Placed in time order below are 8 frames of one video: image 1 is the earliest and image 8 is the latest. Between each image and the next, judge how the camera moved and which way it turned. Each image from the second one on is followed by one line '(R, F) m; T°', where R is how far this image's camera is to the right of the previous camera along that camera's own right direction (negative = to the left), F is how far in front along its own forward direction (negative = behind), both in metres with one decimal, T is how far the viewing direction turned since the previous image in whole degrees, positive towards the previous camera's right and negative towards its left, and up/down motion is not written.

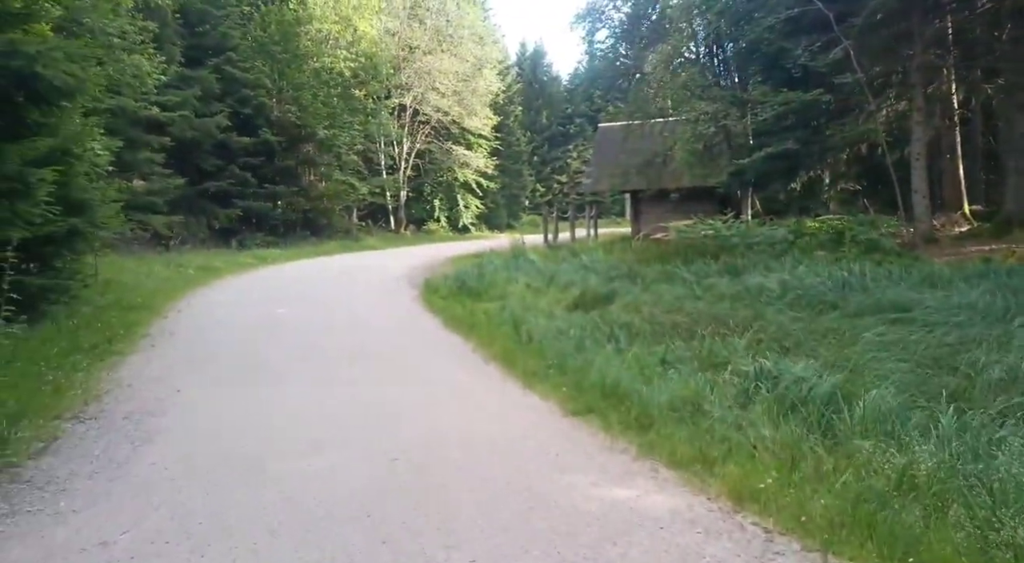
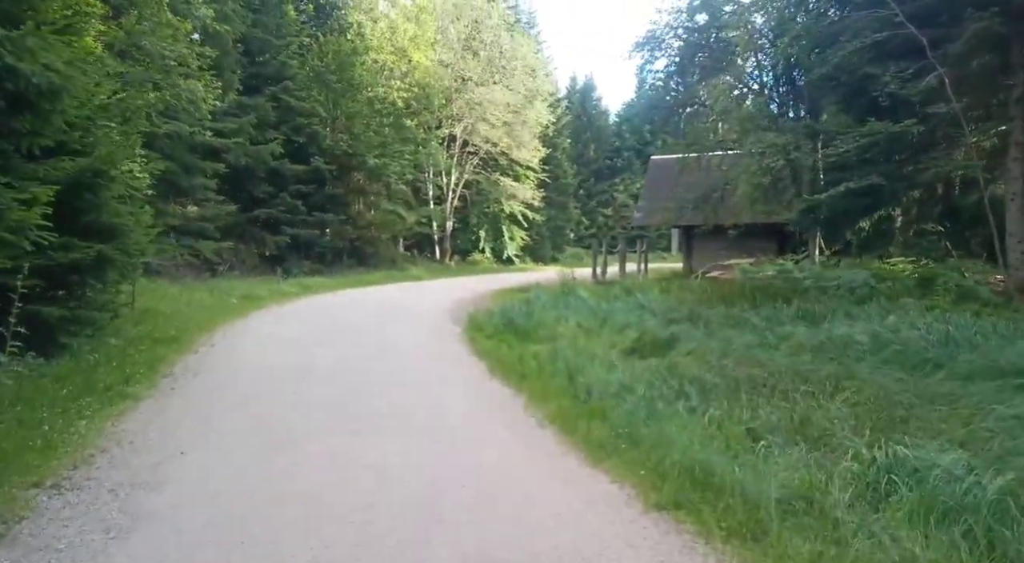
(-0.2, +1.1) m; -3°
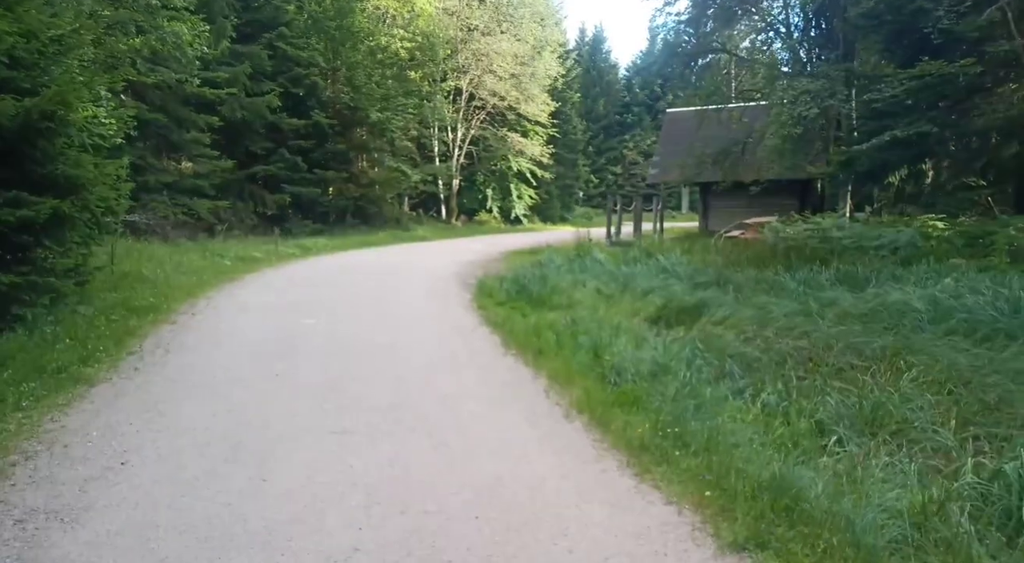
(-0.1, +1.2) m; 0°
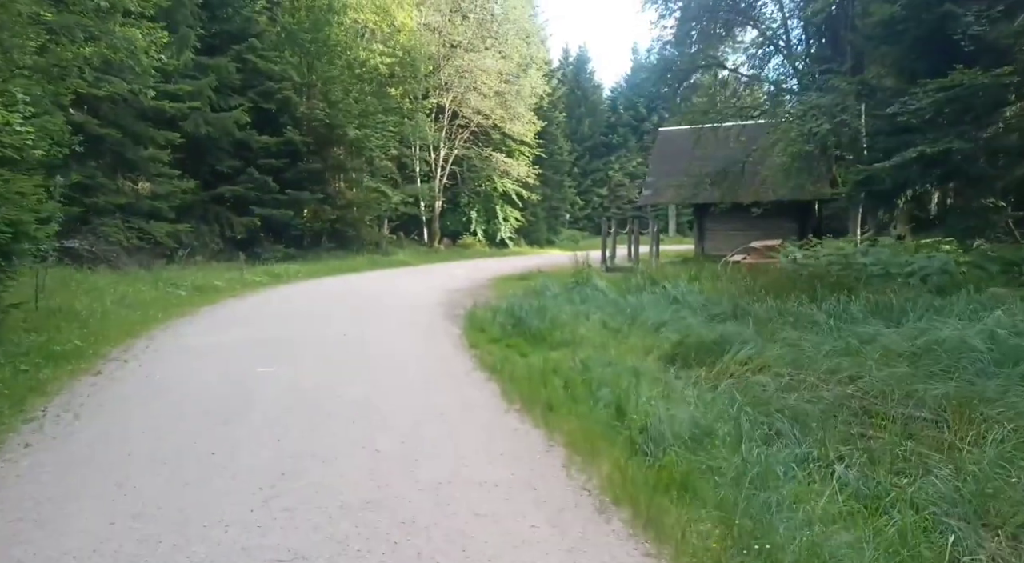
(-0.2, +1.5) m; +1°
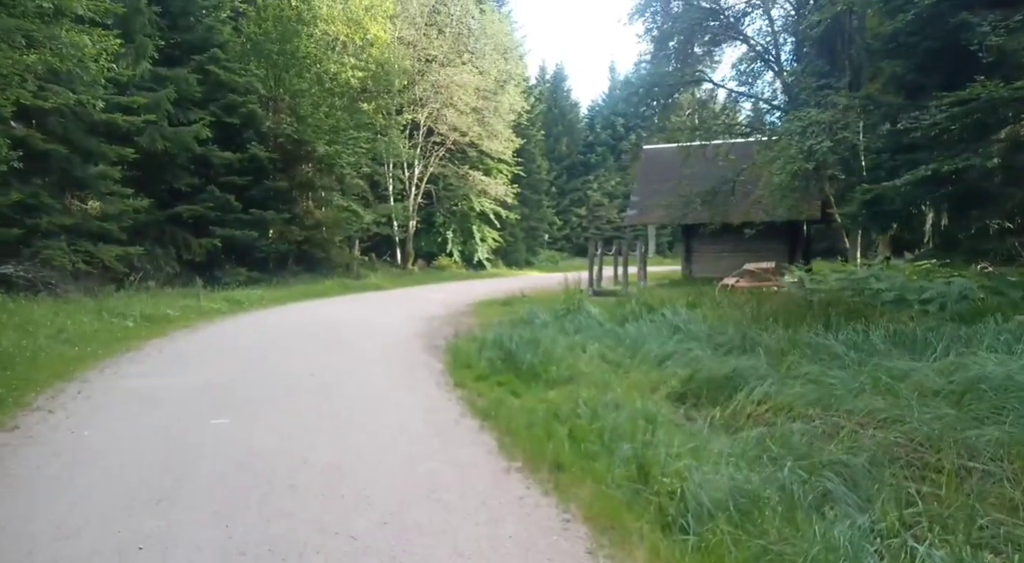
(-0.2, +1.1) m; +2°
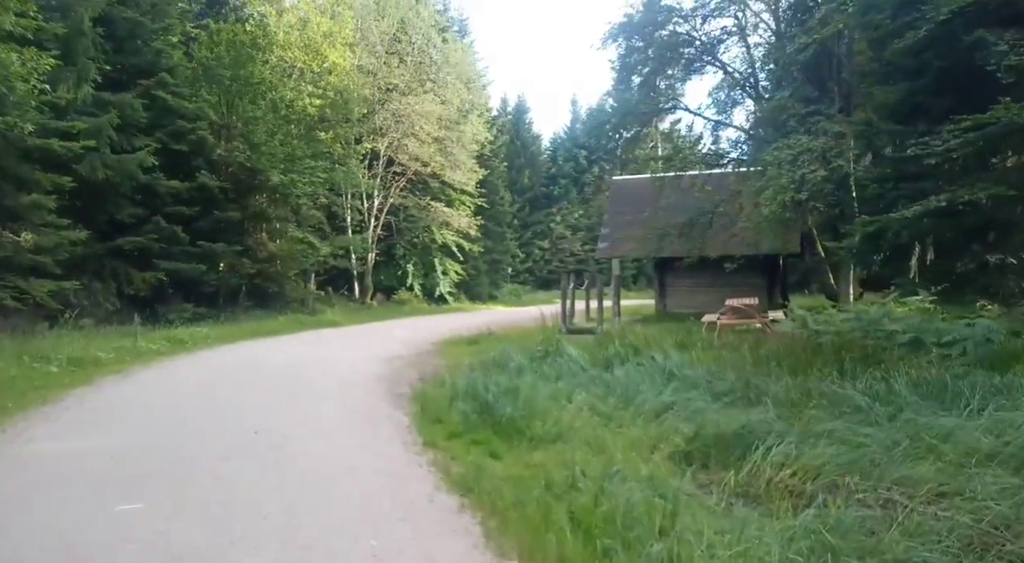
(-0.2, +1.4) m; +3°
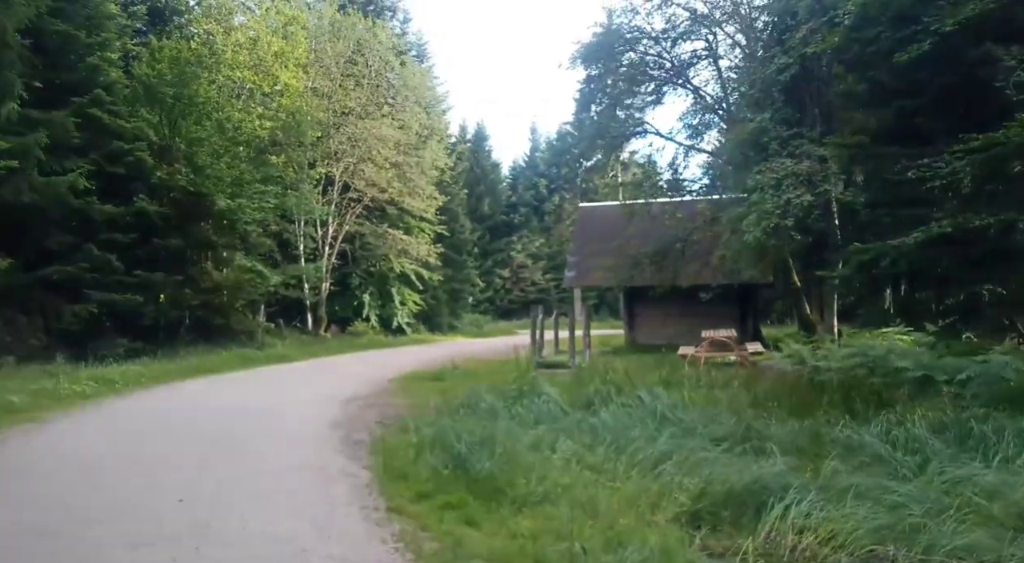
(-0.2, +1.1) m; +3°
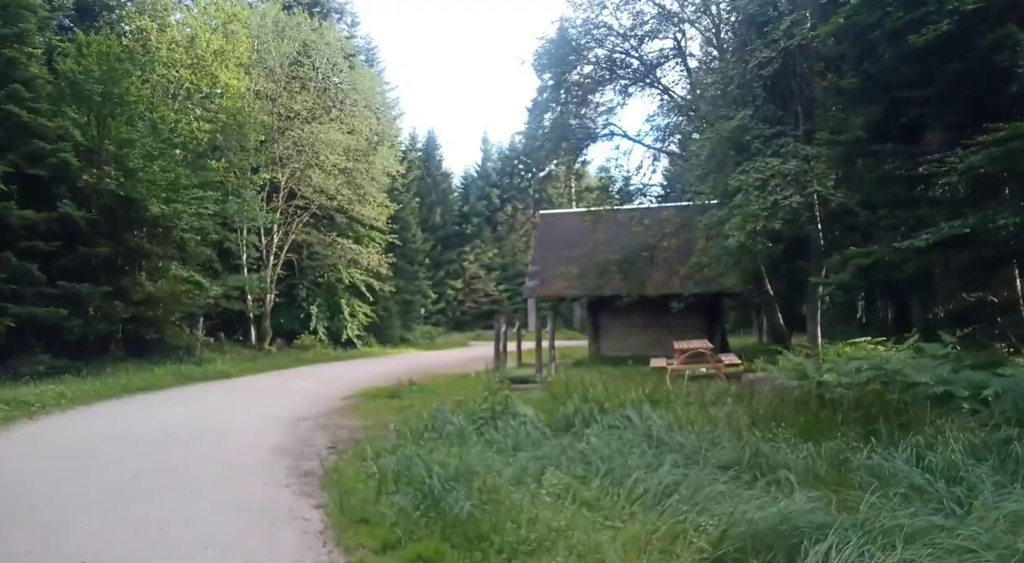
(-0.3, +1.3) m; +4°
